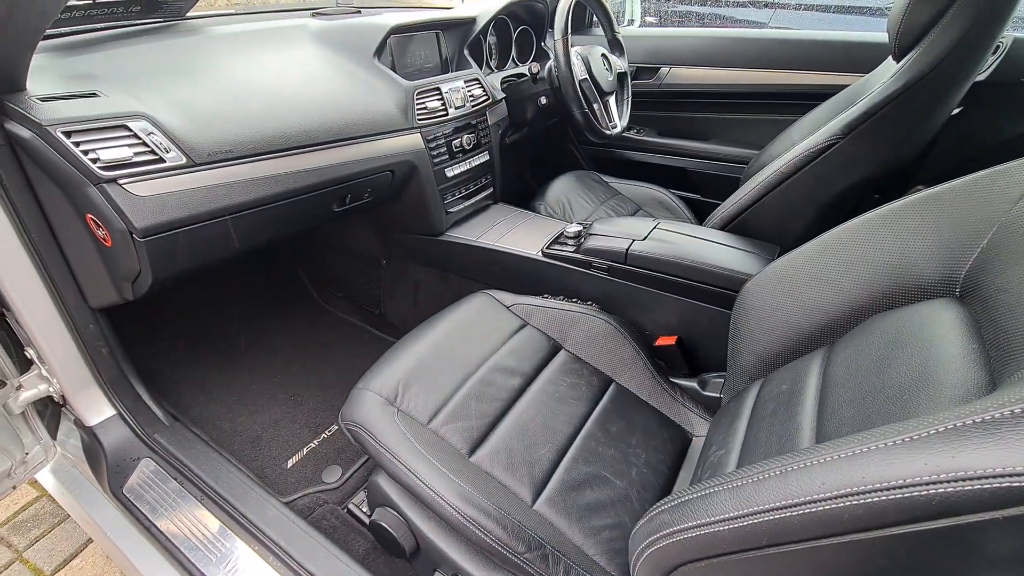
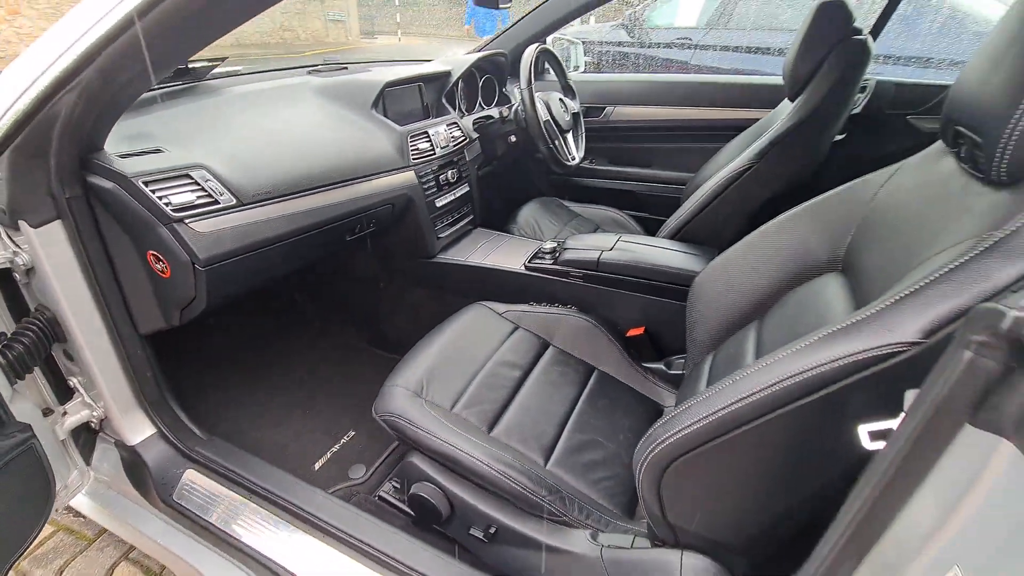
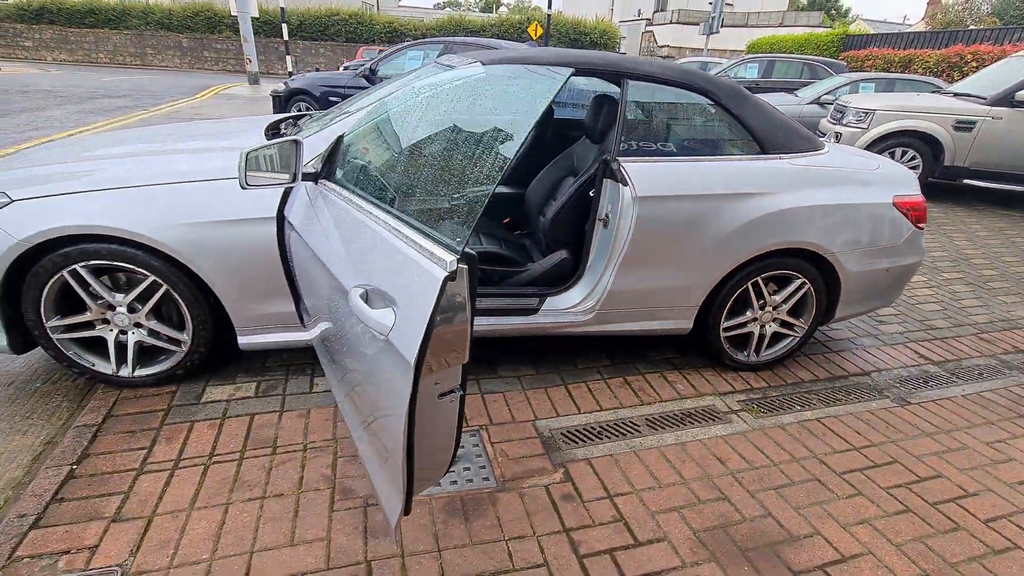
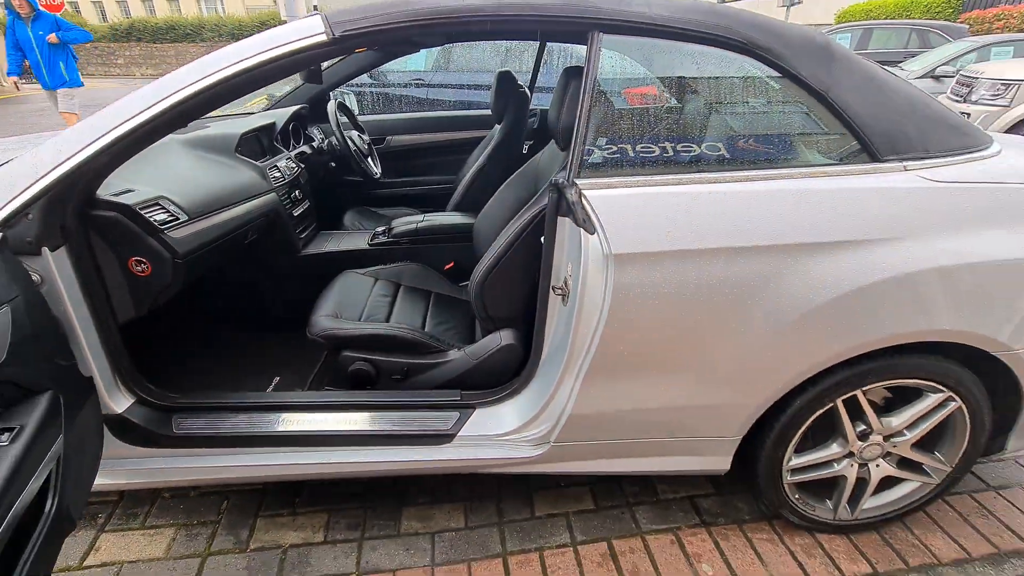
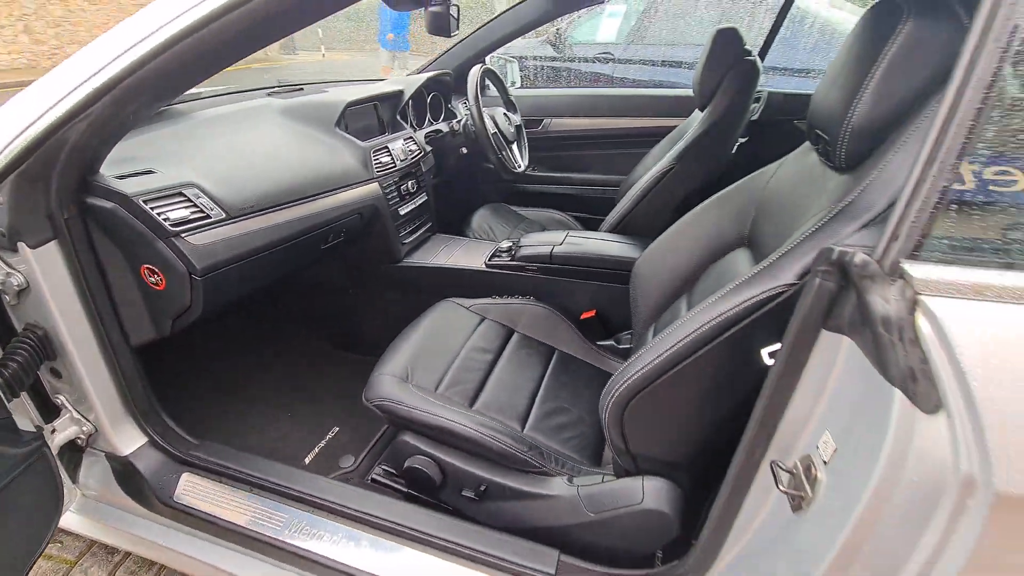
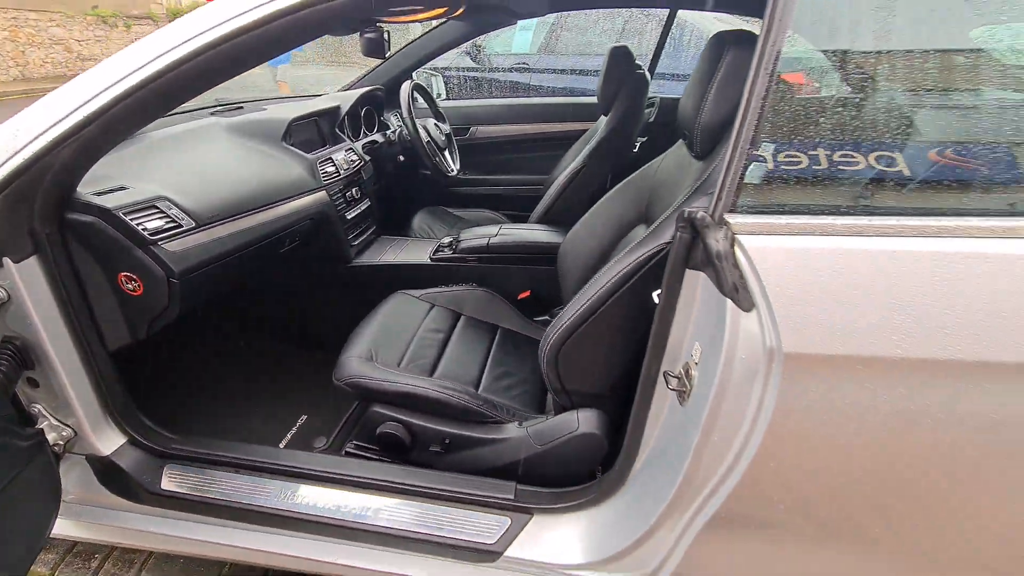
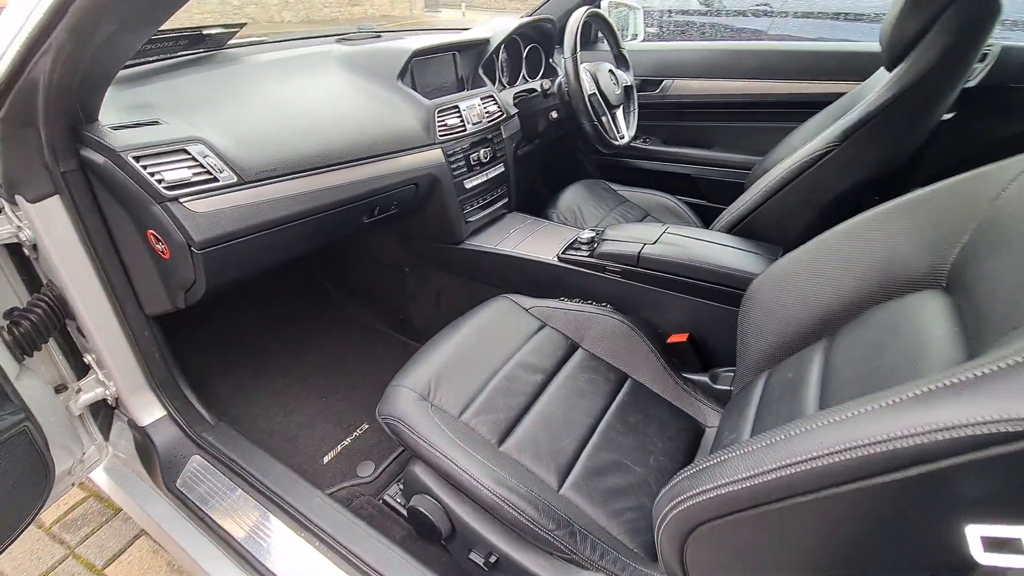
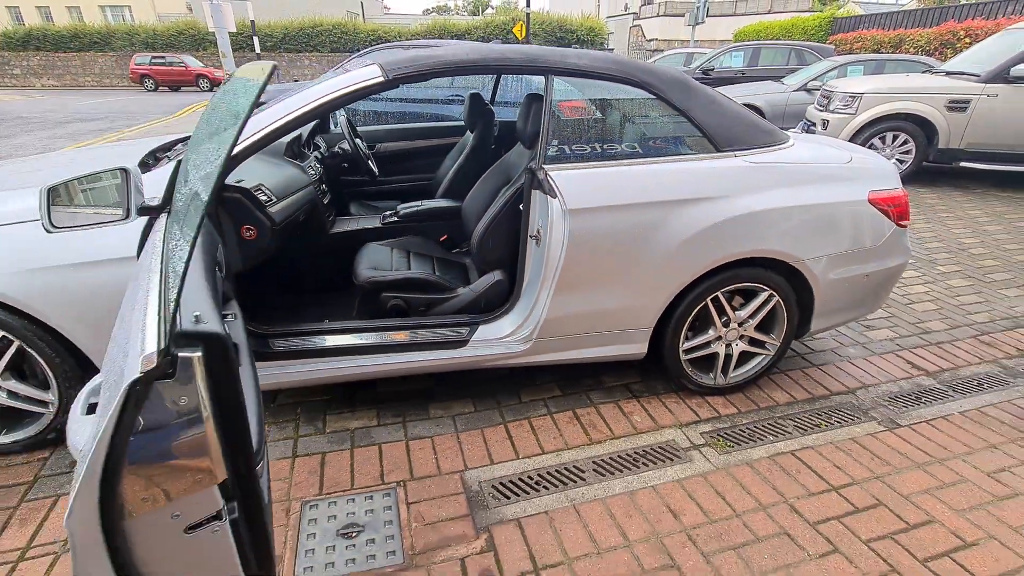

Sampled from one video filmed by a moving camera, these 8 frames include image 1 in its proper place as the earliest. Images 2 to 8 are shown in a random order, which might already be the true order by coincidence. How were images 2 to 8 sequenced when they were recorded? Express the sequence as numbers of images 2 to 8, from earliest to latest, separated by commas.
7, 2, 5, 6, 4, 8, 3
